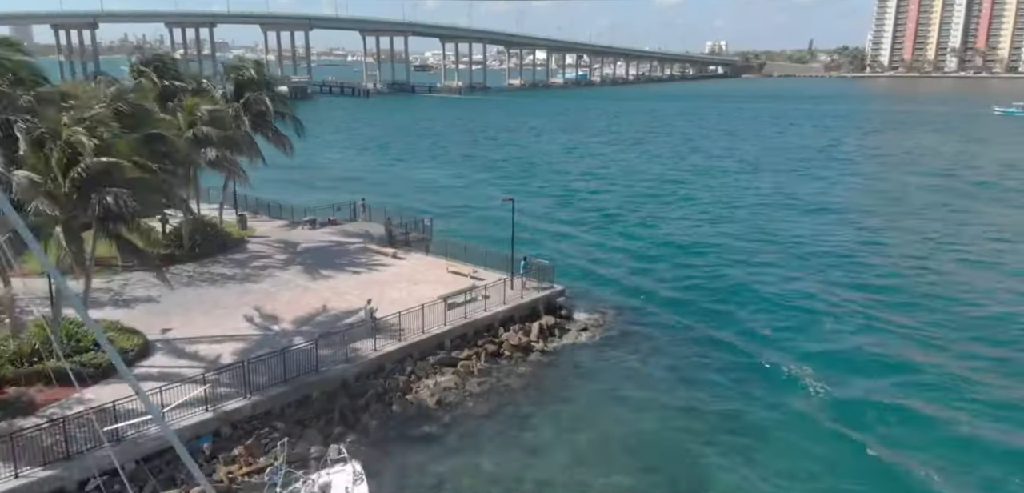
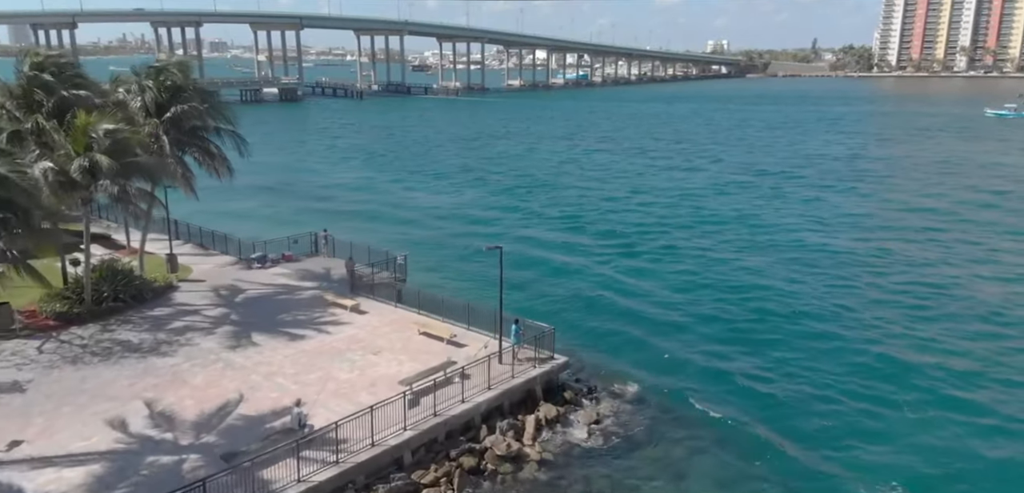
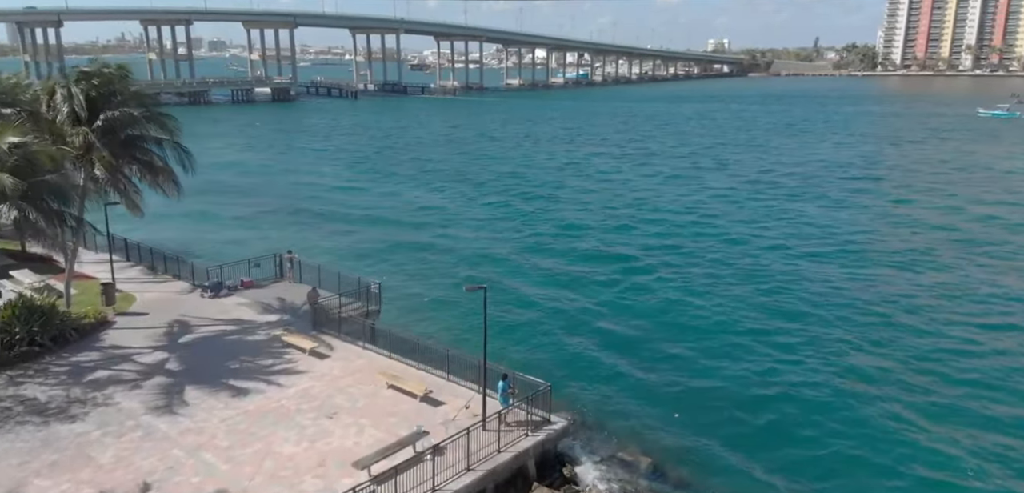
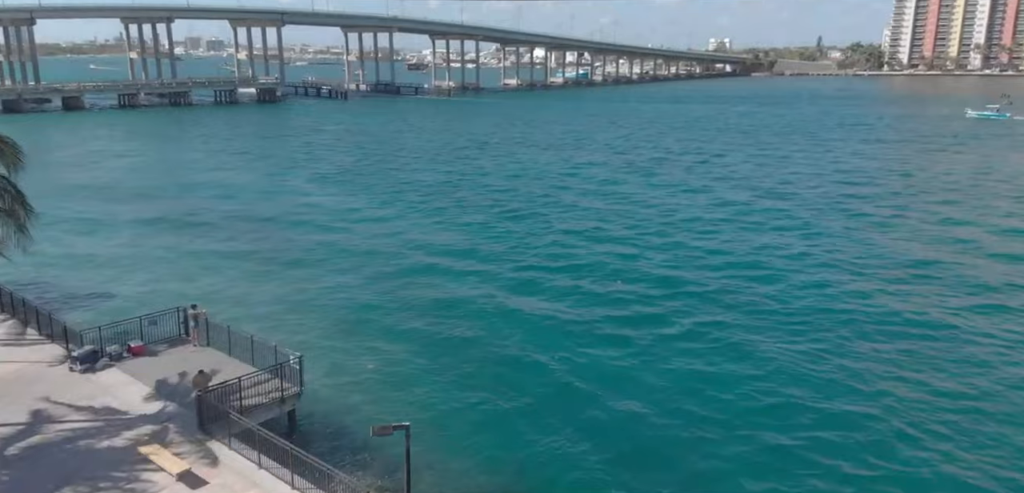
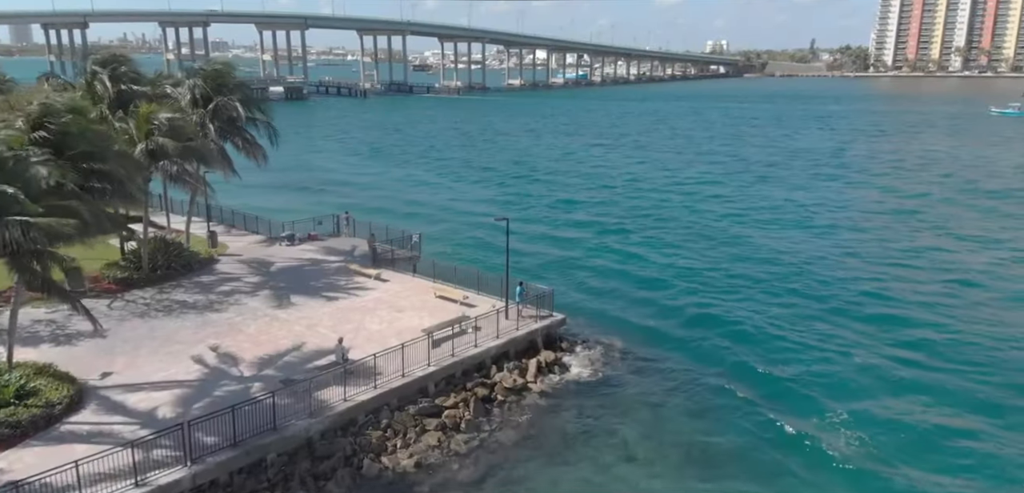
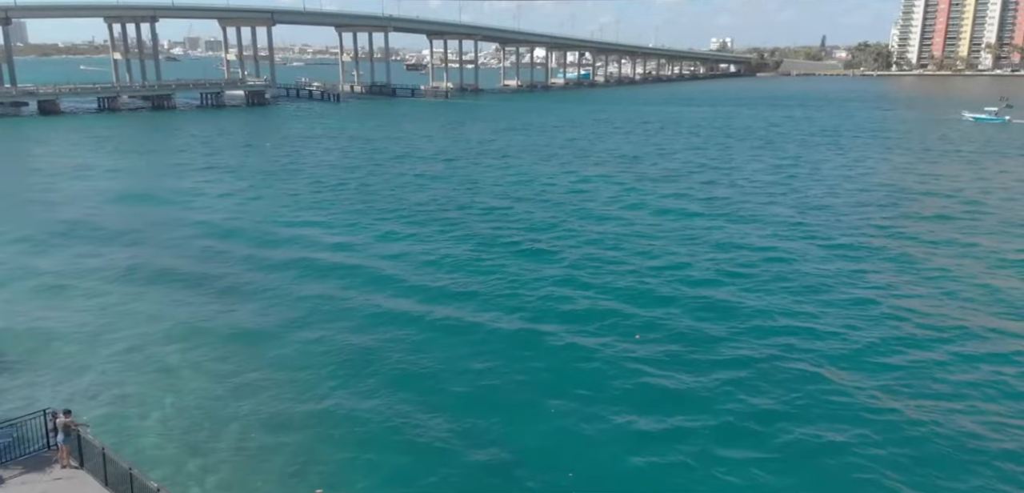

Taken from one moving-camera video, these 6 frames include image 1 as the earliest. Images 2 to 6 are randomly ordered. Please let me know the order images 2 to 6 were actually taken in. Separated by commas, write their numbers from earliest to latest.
5, 2, 3, 4, 6
